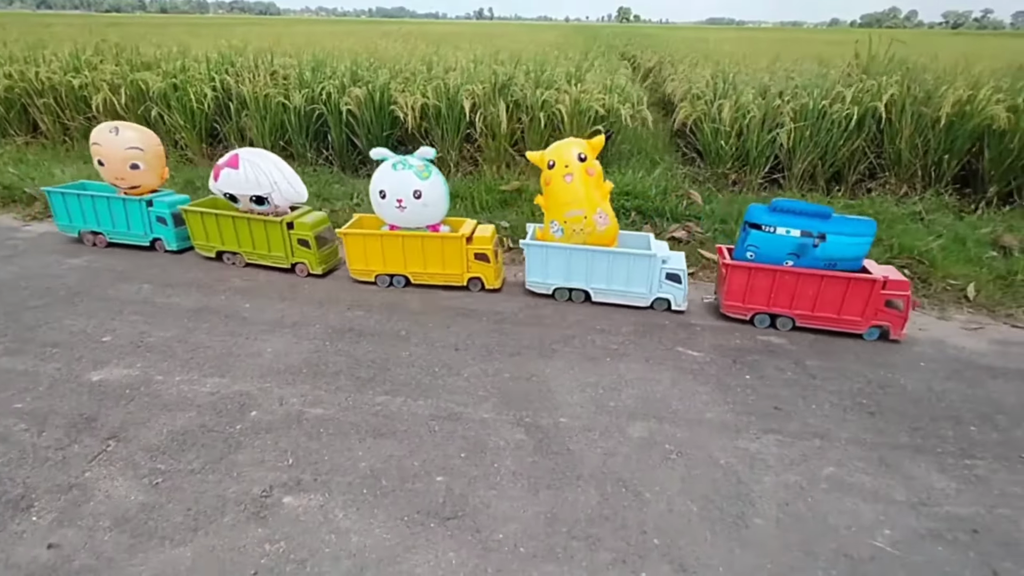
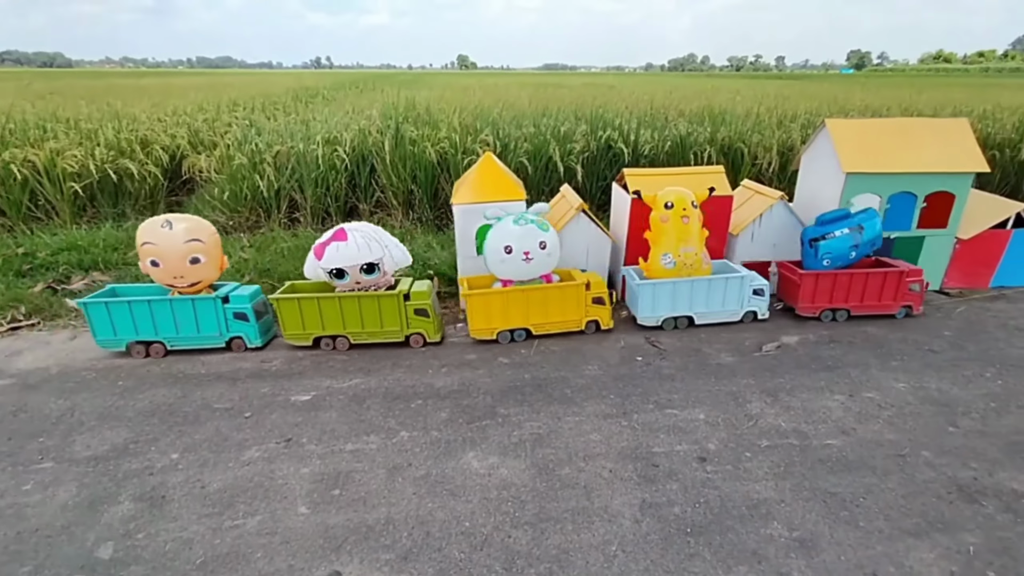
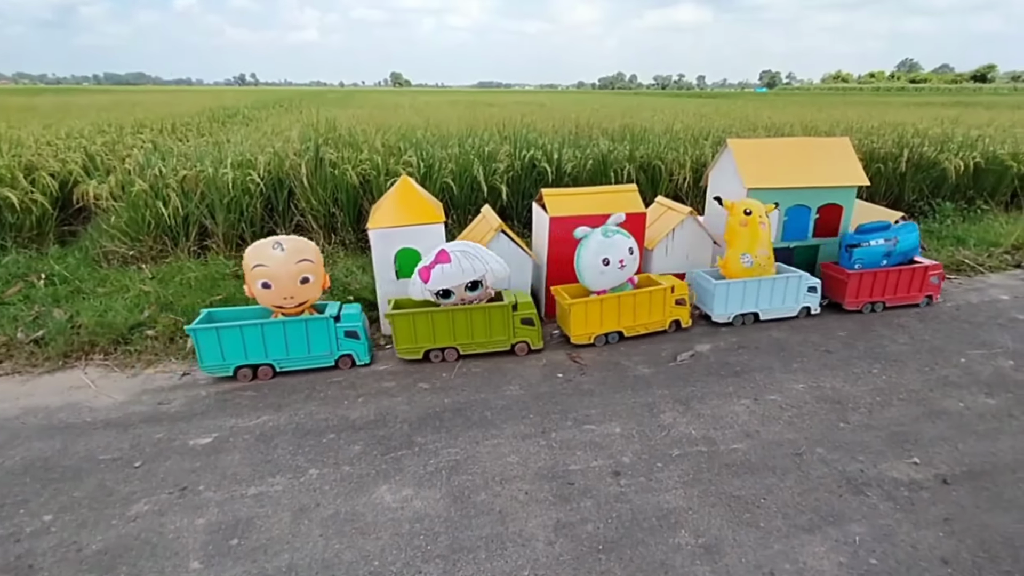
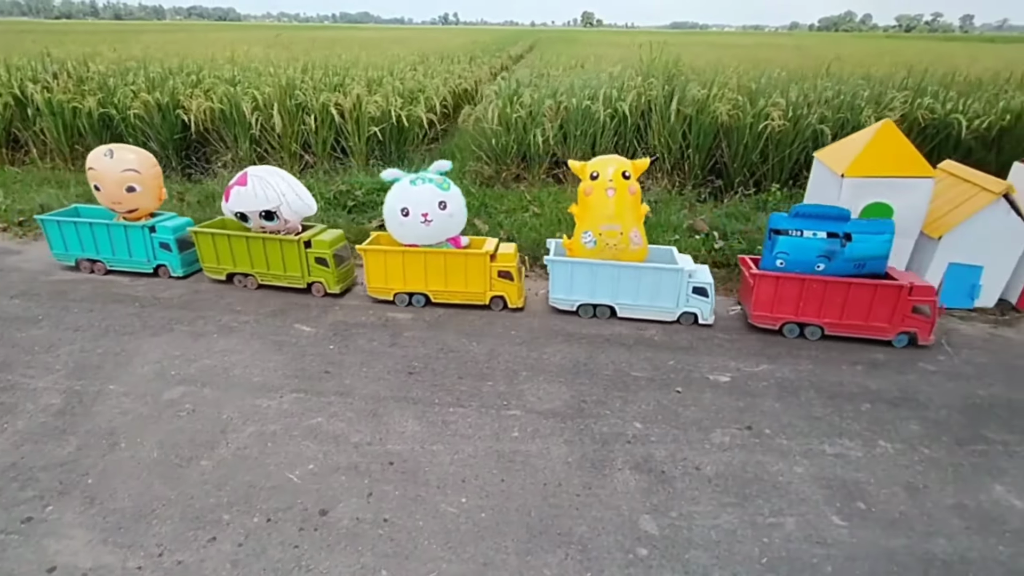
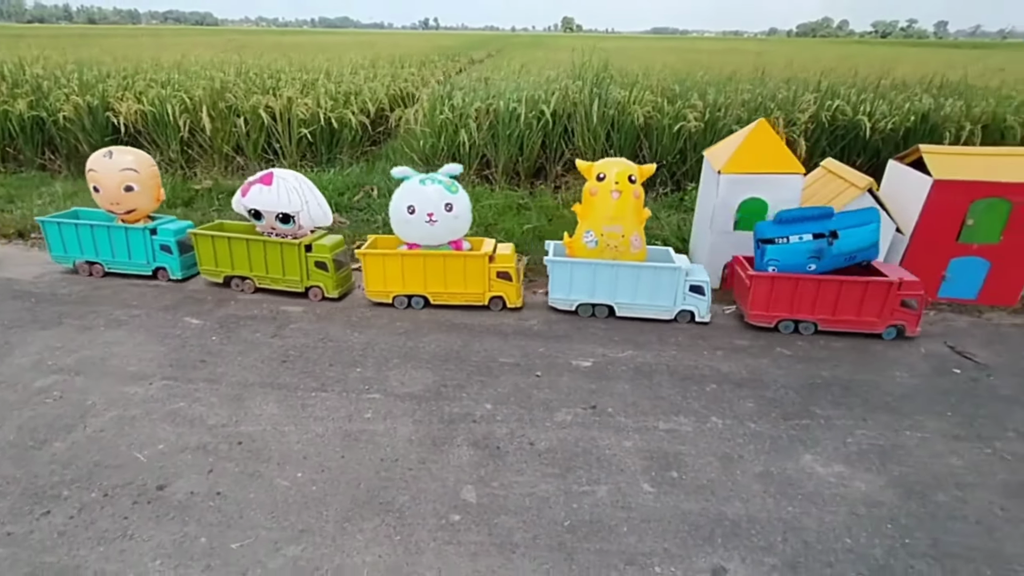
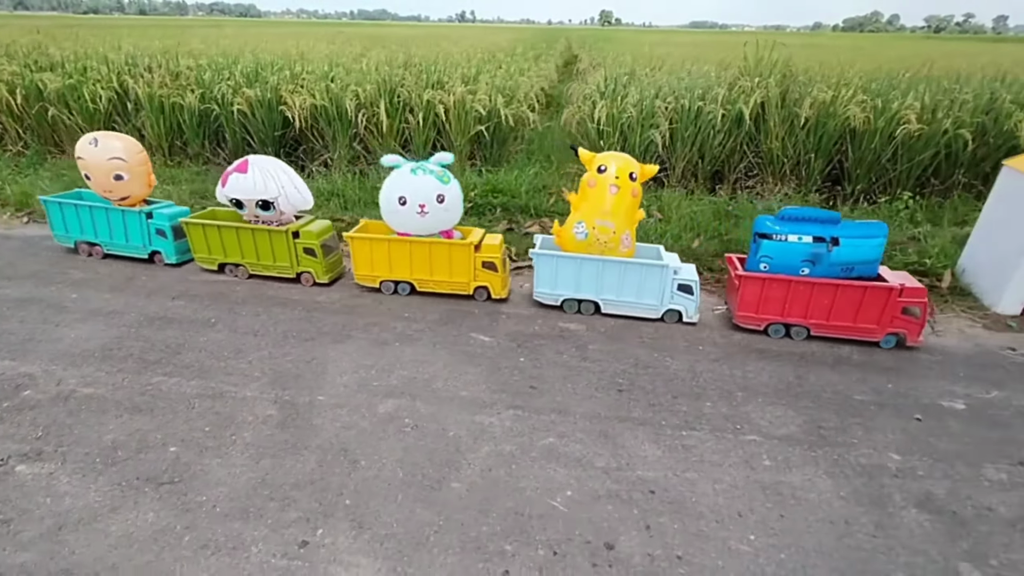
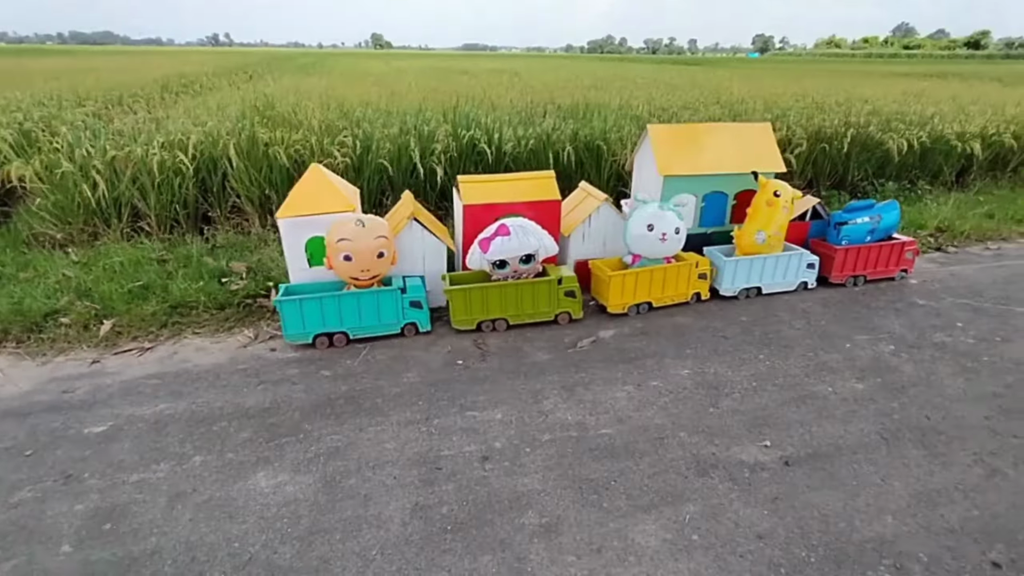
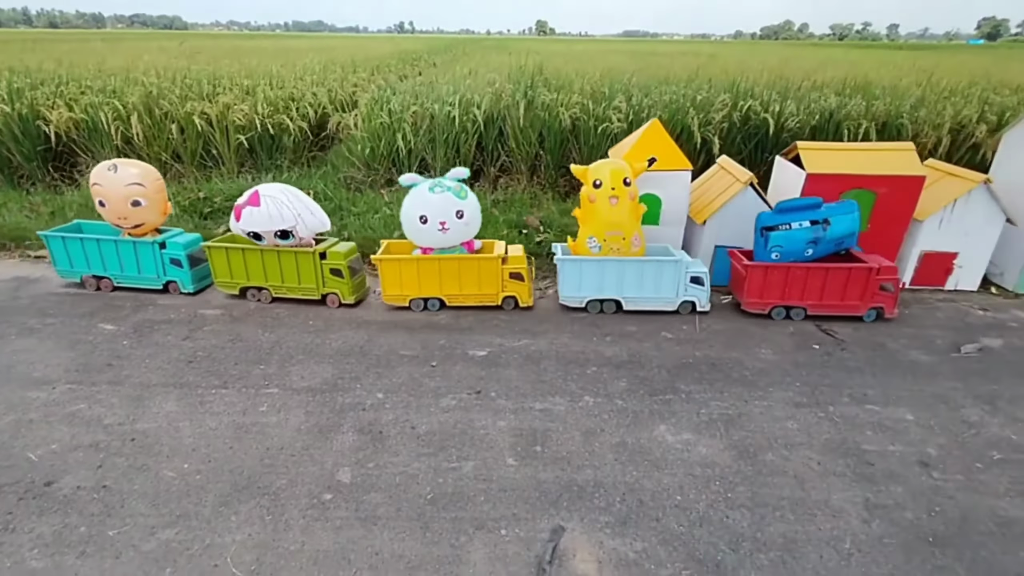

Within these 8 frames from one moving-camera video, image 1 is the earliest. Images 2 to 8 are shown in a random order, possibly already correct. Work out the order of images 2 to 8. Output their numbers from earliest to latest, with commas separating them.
6, 4, 5, 8, 2, 3, 7
